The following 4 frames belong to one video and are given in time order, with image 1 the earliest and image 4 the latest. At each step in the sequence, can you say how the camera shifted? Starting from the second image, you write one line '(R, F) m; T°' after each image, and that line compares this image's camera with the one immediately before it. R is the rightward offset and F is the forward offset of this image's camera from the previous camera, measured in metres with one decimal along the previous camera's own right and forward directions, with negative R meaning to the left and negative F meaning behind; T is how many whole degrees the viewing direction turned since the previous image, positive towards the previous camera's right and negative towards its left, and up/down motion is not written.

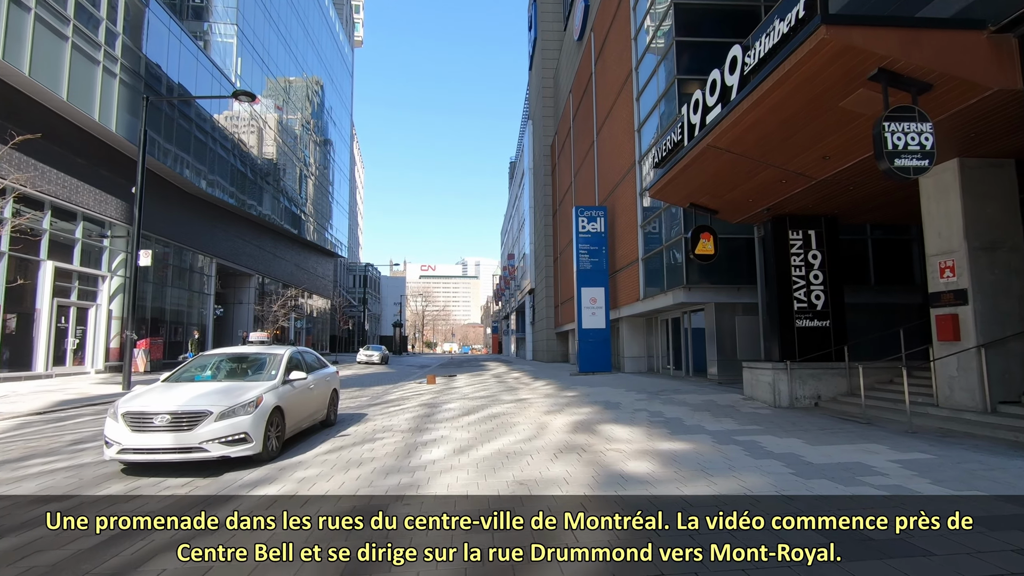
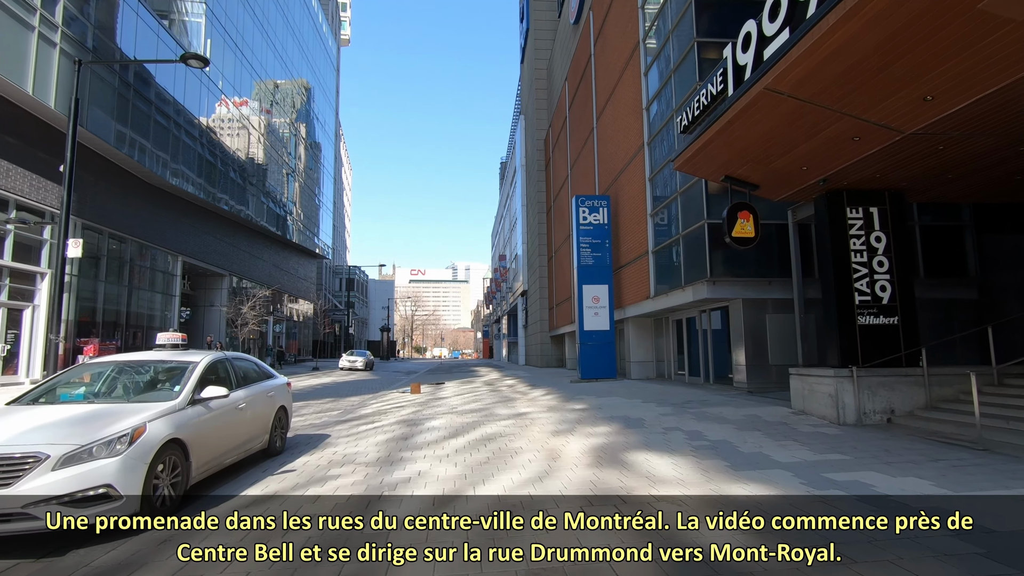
(-0.1, +2.3) m; +1°
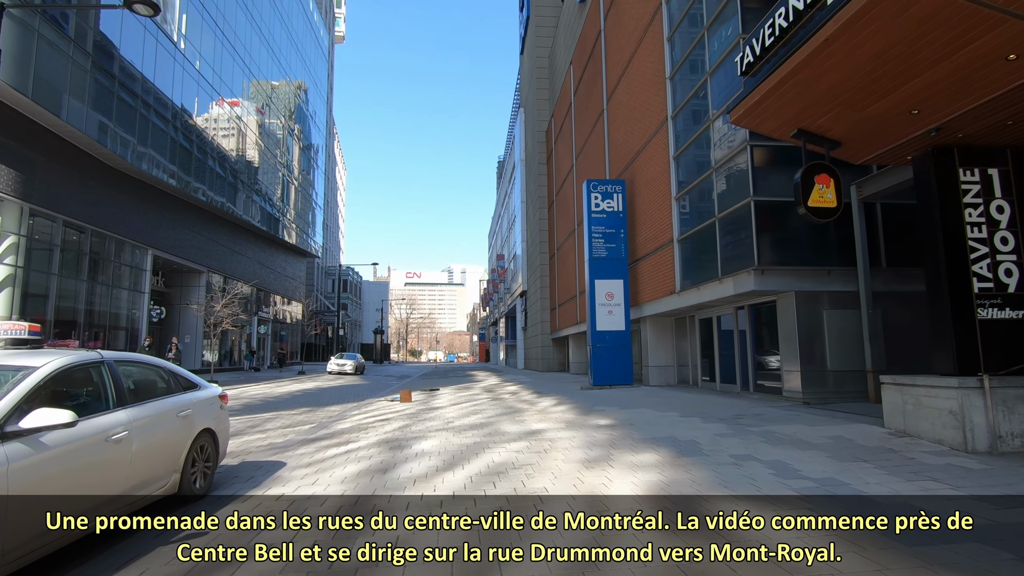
(-0.3, +2.3) m; 0°
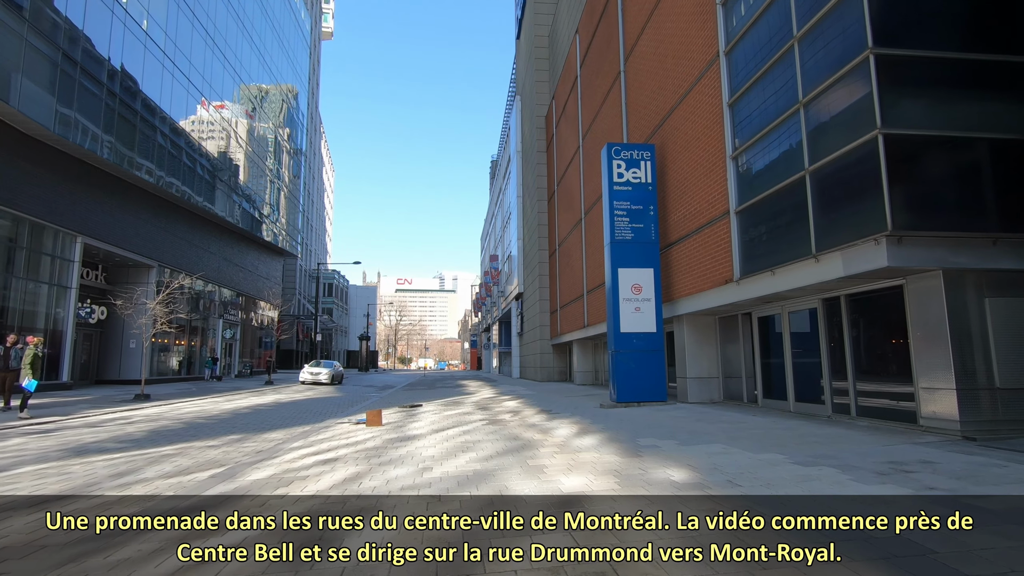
(-0.3, +3.9) m; +1°
